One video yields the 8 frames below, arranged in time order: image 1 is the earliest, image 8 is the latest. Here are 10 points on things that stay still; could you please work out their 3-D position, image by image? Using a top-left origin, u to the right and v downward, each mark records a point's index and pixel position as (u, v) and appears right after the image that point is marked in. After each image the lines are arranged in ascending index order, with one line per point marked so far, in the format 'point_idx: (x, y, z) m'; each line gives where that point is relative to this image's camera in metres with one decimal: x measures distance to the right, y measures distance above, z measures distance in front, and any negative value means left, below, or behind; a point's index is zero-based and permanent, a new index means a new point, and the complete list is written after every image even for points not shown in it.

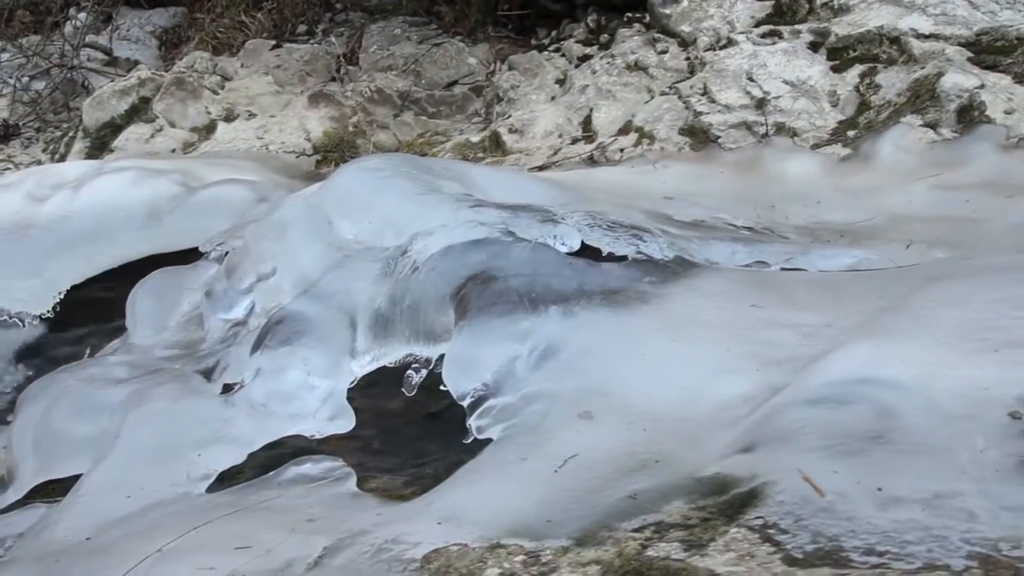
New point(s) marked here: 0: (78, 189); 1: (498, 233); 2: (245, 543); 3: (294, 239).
0: (-4.3, +0.9, +4.3) m
1: (0.0, +0.3, +2.4) m
2: (-1.0, -1.0, +1.7) m
3: (-1.3, +0.3, +2.7) m
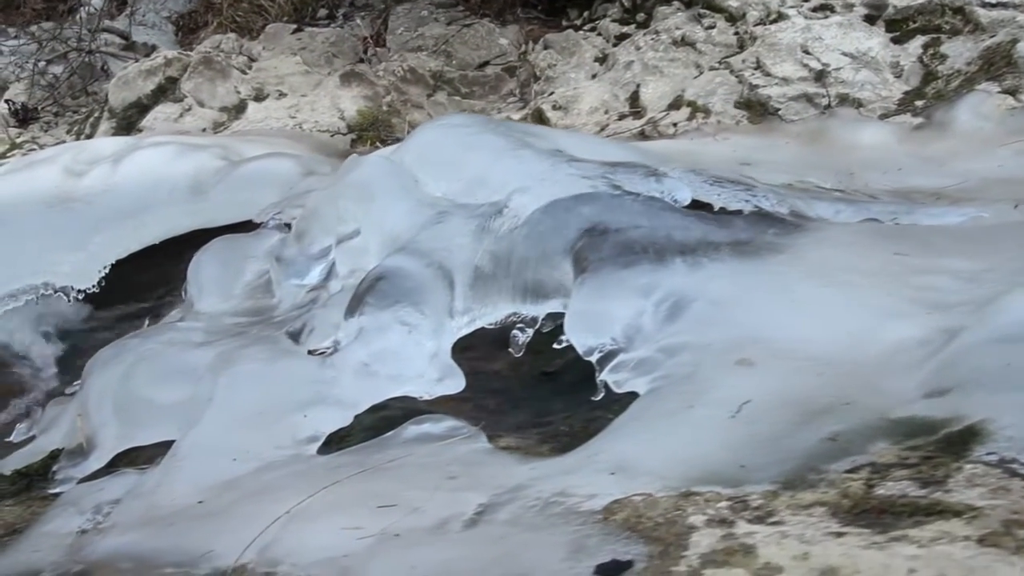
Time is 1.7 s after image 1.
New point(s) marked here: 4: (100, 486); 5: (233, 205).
0: (-3.7, +1.1, +4.1) m
1: (+0.5, +0.5, +2.3) m
2: (-0.4, -0.7, +1.6) m
3: (-0.8, +0.5, +2.6) m
4: (-1.9, -0.9, +2.0) m
5: (-2.6, +0.7, +4.0) m
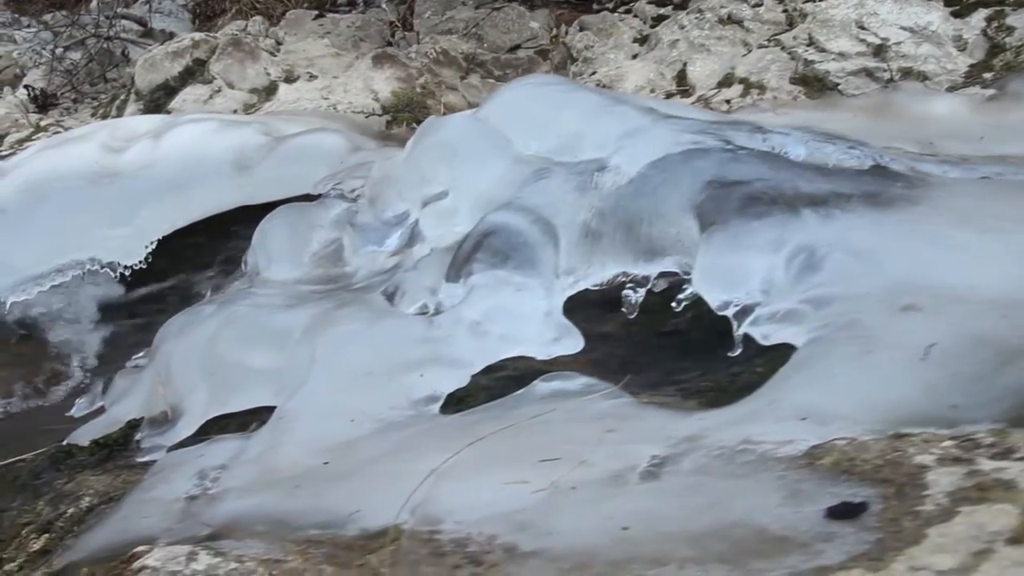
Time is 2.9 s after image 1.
0: (-3.2, +1.3, +4.0) m
1: (+1.1, +0.7, +2.2) m
2: (+0.1, -0.5, +1.4) m
3: (-0.2, +0.7, +2.5) m
4: (-1.3, -0.7, +1.9) m
5: (-2.0, +0.9, +3.9) m
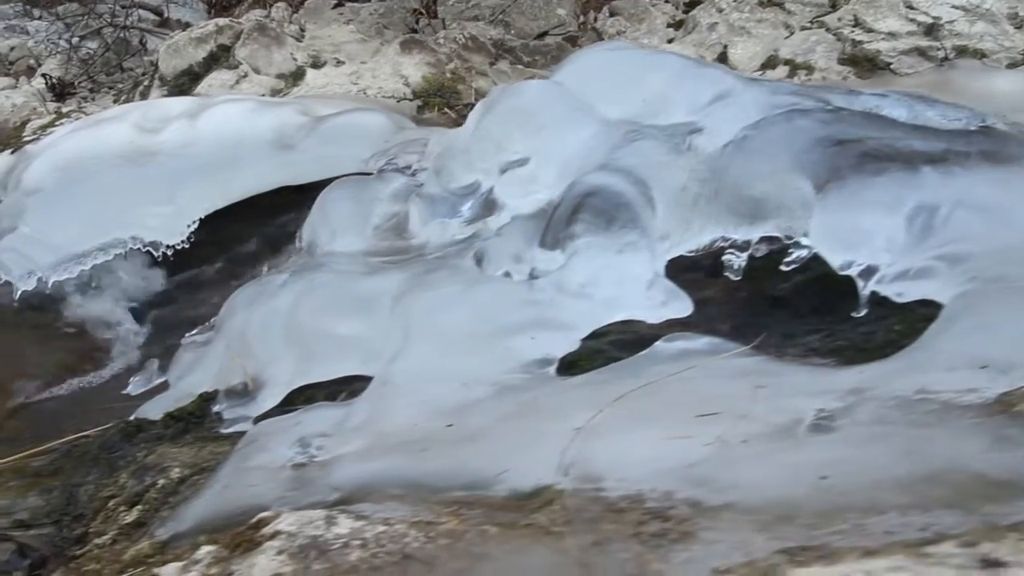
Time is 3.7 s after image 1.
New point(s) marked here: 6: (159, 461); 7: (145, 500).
0: (-2.8, +1.5, +3.9) m
1: (+1.5, +0.9, +2.2) m
2: (+0.6, -0.4, +1.4) m
3: (+0.2, +0.9, +2.4) m
4: (-0.9, -0.5, +1.8) m
5: (-1.6, +1.1, +3.8) m
6: (-1.5, -0.7, +1.9) m
7: (-1.4, -0.8, +1.7) m
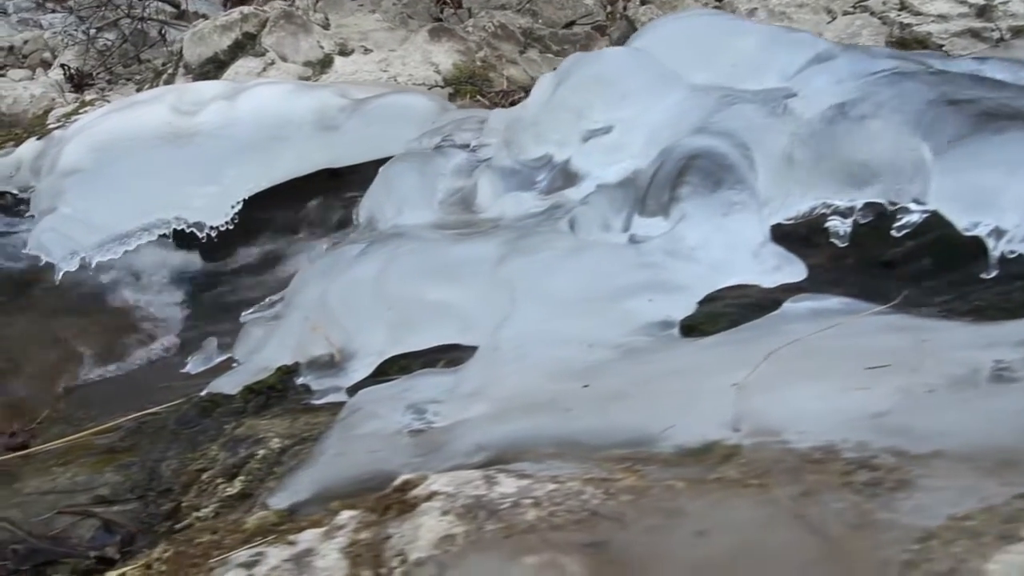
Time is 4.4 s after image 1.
0: (-2.4, +1.6, +3.8) m
1: (+1.9, +1.0, +2.1) m
2: (+1.0, -0.2, +1.3) m
3: (+0.6, +1.0, +2.3) m
4: (-0.4, -0.4, +1.7) m
5: (-1.2, +1.2, +3.7) m
6: (-1.0, -0.6, +1.8) m
7: (-0.9, -0.6, +1.6) m
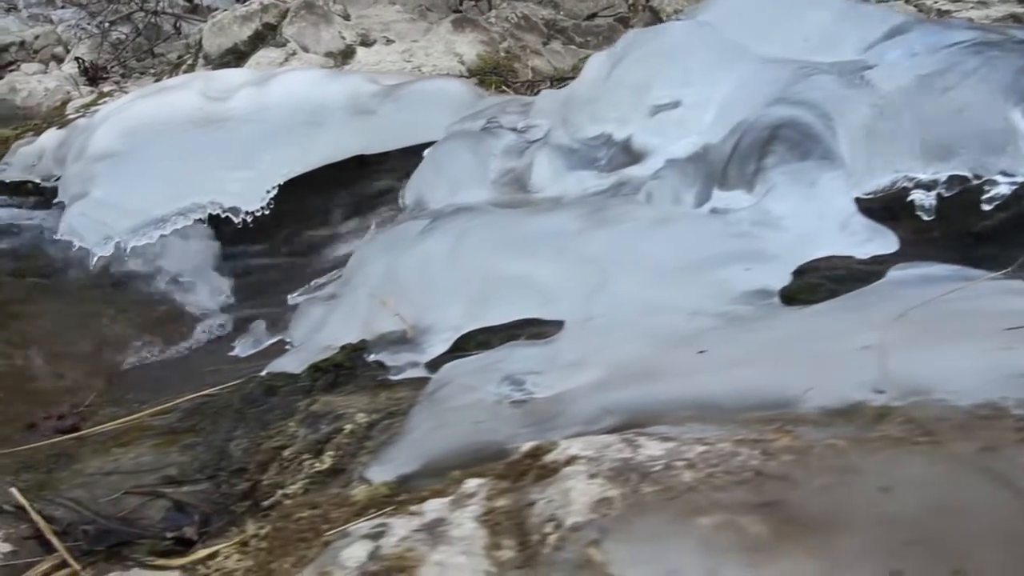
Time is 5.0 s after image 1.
0: (-2.0, +1.7, +3.7) m
1: (+2.3, +1.2, +2.0) m
2: (+1.4, -0.1, +1.2) m
3: (+1.0, +1.2, +2.3) m
4: (-0.1, -0.3, +1.6) m
5: (-0.9, +1.3, +3.6) m
6: (-0.7, -0.5, +1.7) m
7: (-0.6, -0.5, +1.5) m
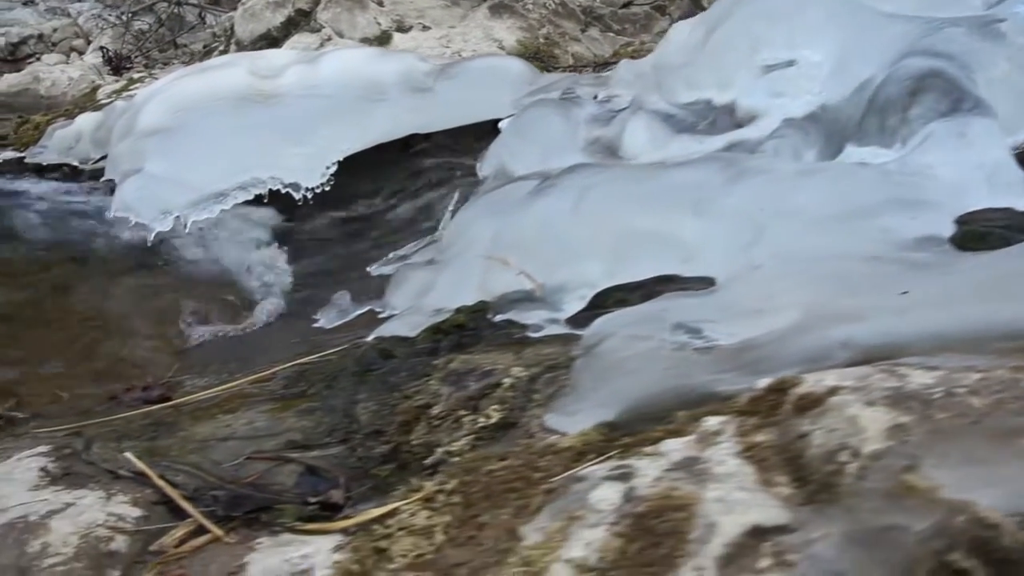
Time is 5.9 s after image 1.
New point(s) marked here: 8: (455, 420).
0: (-1.5, +1.9, +3.6) m
1: (+2.8, +1.3, +2.0) m
2: (+1.9, +0.1, +1.1) m
3: (+1.5, +1.3, +2.2) m
4: (+0.4, -0.1, +1.5) m
5: (-0.3, +1.5, +3.5) m
6: (-0.2, -0.3, +1.6) m
7: (0.0, -0.3, +1.4) m
8: (-0.2, -0.4, +1.4) m
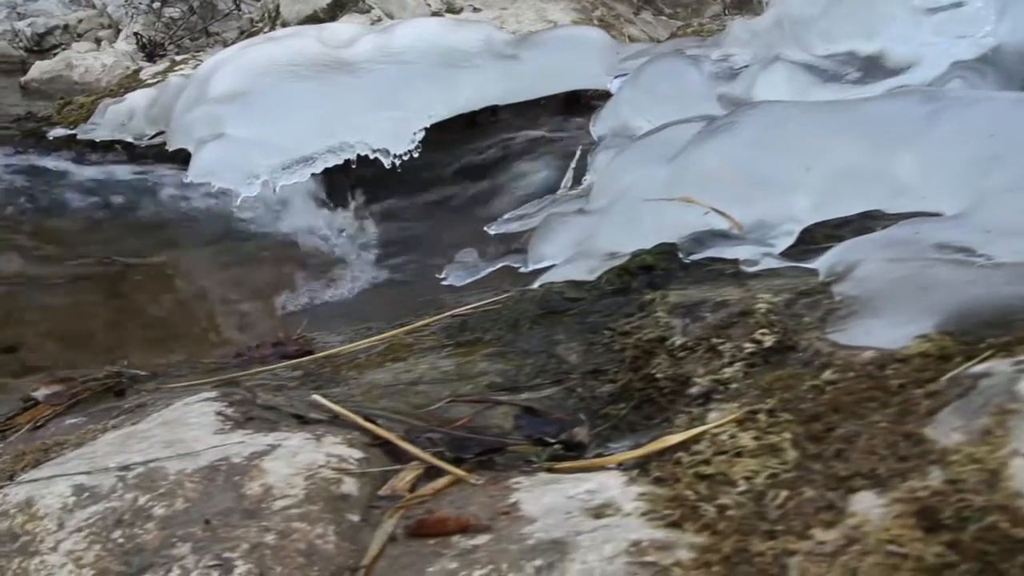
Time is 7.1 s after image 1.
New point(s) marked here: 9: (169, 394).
0: (-0.8, +2.1, +3.5) m
1: (+3.6, +1.6, +1.9) m
2: (+2.7, +0.3, +1.0) m
3: (+2.2, +1.6, +2.1) m
4: (+1.2, +0.2, +1.4) m
5: (+0.4, +1.7, +3.4) m
6: (+0.6, 0.0, +1.4) m
7: (+0.7, -0.1, +1.3) m
8: (+0.6, -0.2, +1.3) m
9: (-1.3, -0.4, +1.7) m
